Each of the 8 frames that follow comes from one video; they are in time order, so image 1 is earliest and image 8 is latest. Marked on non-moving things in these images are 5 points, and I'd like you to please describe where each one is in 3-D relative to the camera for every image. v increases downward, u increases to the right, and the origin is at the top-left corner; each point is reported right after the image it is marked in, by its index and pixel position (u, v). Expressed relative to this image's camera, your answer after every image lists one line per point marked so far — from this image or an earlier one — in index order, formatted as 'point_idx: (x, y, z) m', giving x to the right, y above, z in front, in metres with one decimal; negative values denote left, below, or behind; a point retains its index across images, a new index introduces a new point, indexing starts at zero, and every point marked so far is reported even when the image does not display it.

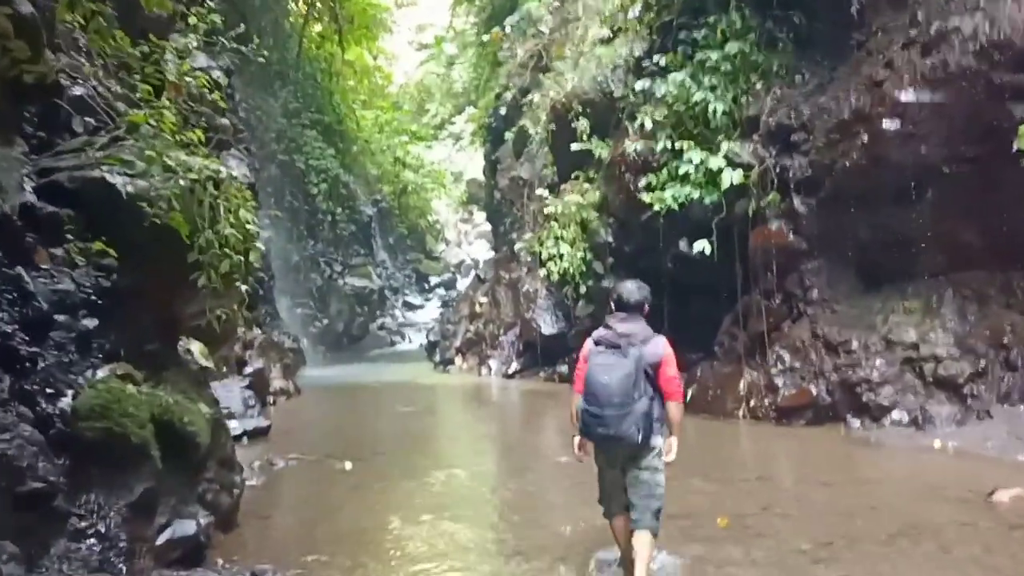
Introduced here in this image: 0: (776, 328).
0: (+2.4, -0.4, +10.3) m
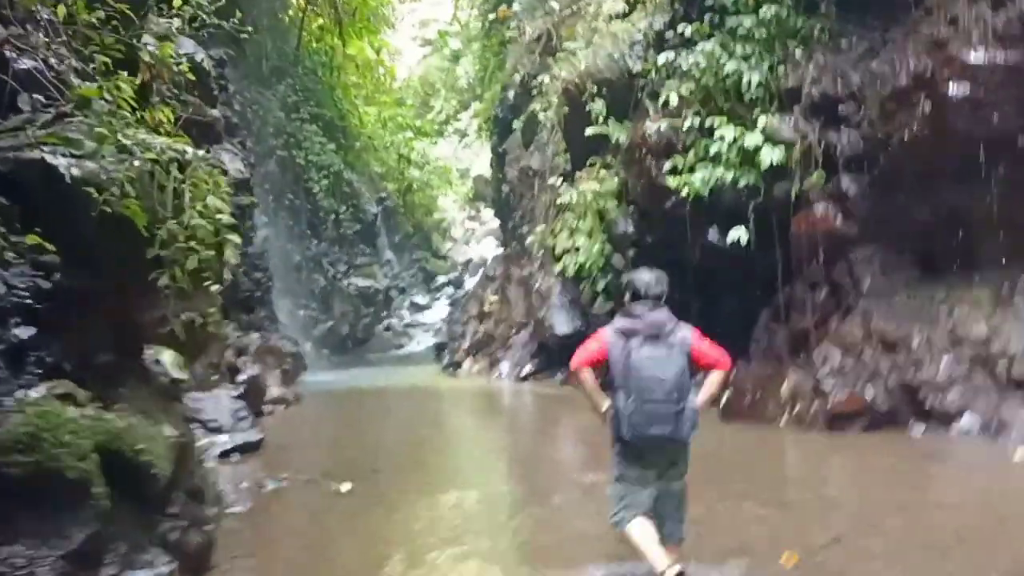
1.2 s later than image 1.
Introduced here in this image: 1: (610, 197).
0: (+2.6, -0.3, +9.2) m
1: (+1.1, +1.0, +12.5) m
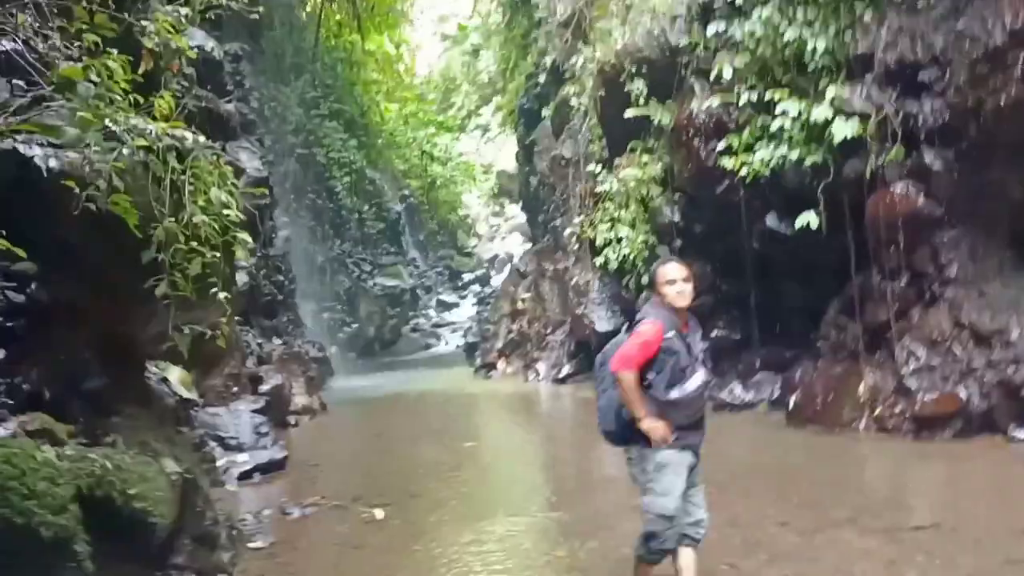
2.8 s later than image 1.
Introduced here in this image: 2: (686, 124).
0: (+2.9, -0.2, +8.3) m
1: (+1.5, +1.1, +11.6) m
2: (+1.6, +1.5, +10.2) m
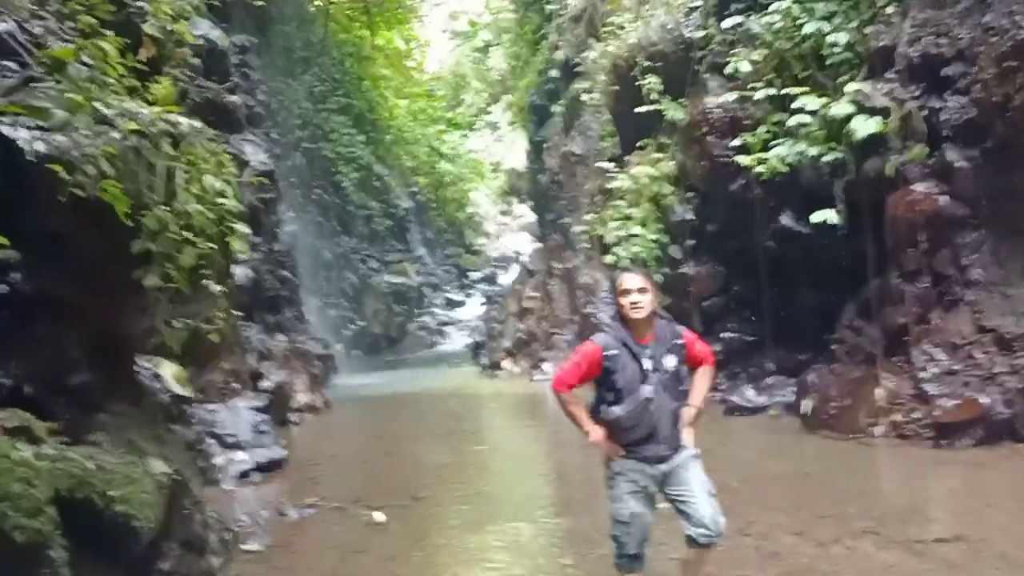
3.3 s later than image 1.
0: (+2.9, -0.2, +8.1) m
1: (+1.5, +1.1, +11.4) m
2: (+1.7, +1.5, +9.9) m
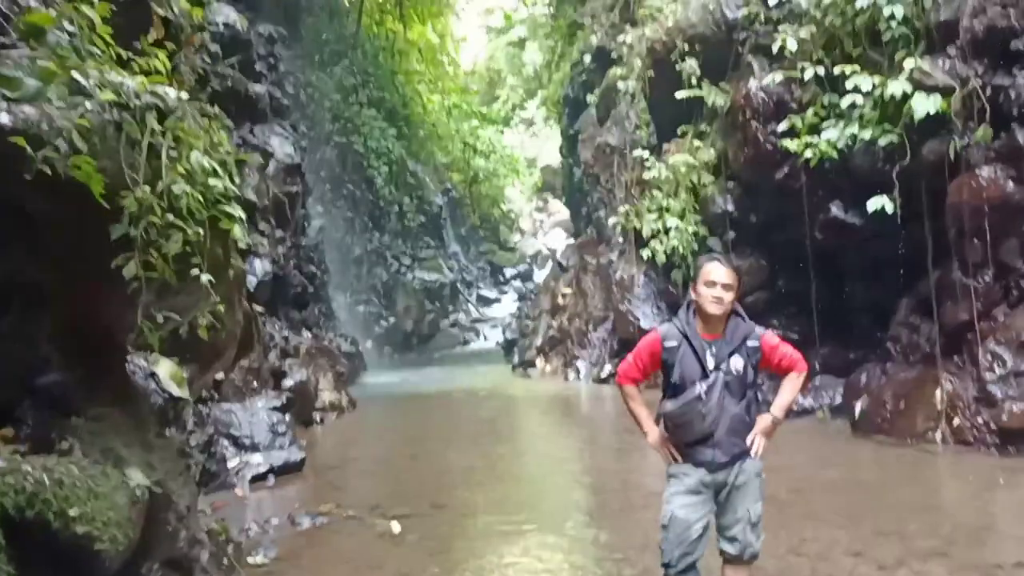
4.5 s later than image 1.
0: (+3.1, -0.2, +7.5) m
1: (+1.8, +1.1, +10.8) m
2: (+1.9, +1.5, +9.4) m
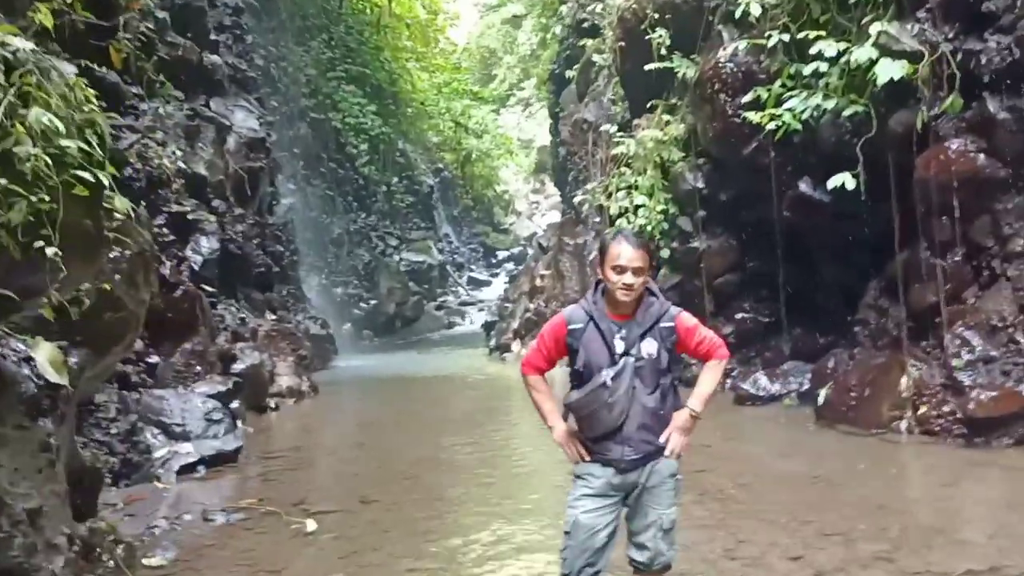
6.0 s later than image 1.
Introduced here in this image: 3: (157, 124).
0: (+2.8, -0.1, +7.0) m
1: (+1.5, +1.3, +10.3) m
2: (+1.6, +1.7, +8.9) m
3: (-3.2, +1.5, +10.1) m
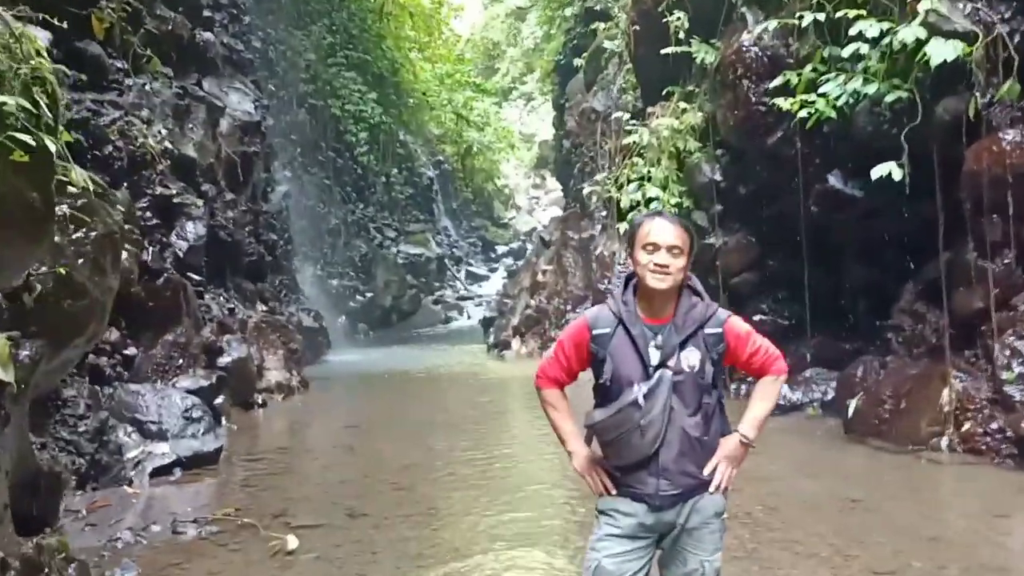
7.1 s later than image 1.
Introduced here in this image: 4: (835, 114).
0: (+2.8, -0.1, +6.5) m
1: (+1.6, +1.3, +9.7) m
2: (+1.6, +1.7, +8.3) m
3: (-3.1, +1.6, +9.5) m
4: (+2.0, +1.1, +7.2) m
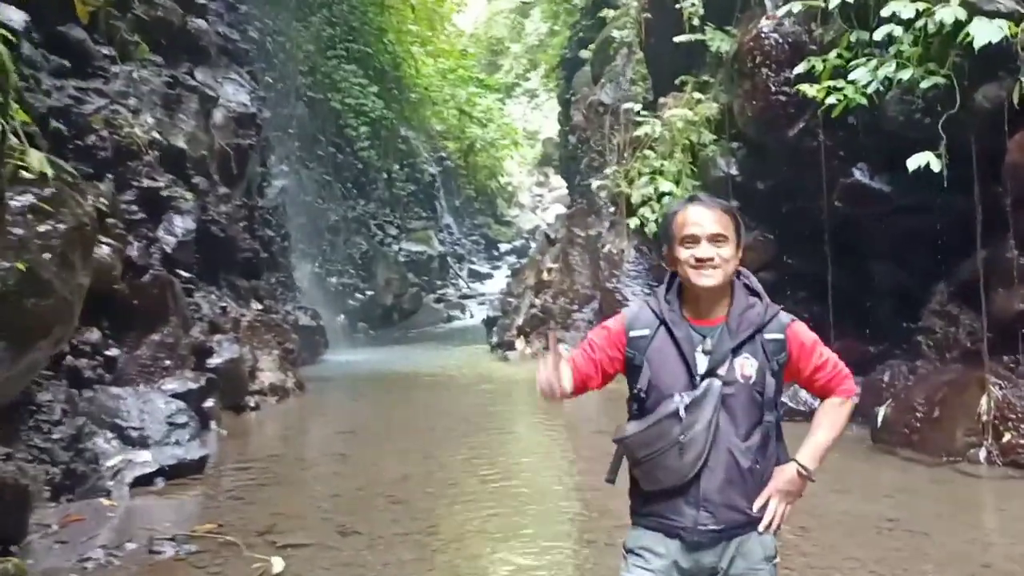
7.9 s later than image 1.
0: (+2.8, -0.1, +6.0) m
1: (+1.6, +1.3, +9.3) m
2: (+1.7, +1.7, +7.9) m
3: (-3.1, +1.6, +9.1) m
4: (+2.1, +1.1, +6.8) m
